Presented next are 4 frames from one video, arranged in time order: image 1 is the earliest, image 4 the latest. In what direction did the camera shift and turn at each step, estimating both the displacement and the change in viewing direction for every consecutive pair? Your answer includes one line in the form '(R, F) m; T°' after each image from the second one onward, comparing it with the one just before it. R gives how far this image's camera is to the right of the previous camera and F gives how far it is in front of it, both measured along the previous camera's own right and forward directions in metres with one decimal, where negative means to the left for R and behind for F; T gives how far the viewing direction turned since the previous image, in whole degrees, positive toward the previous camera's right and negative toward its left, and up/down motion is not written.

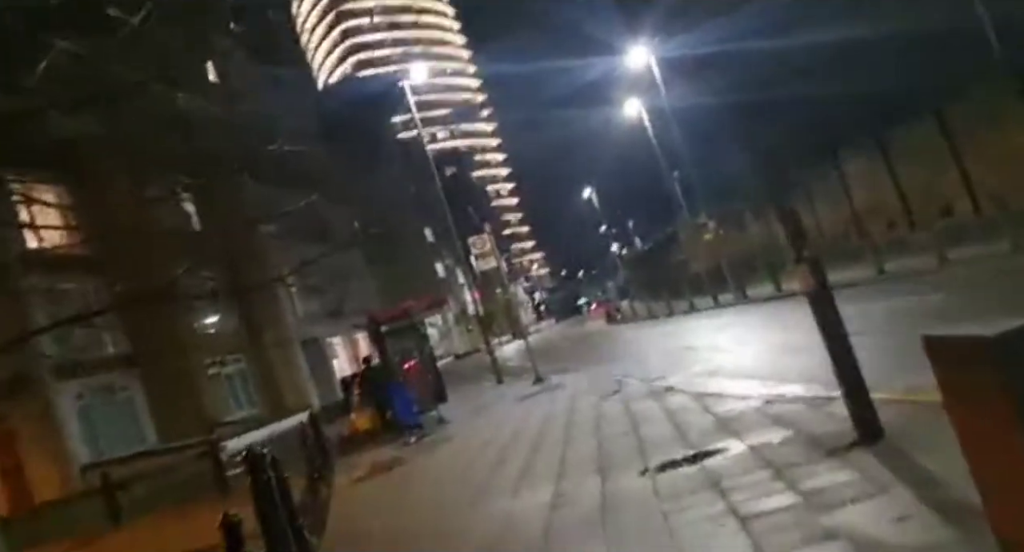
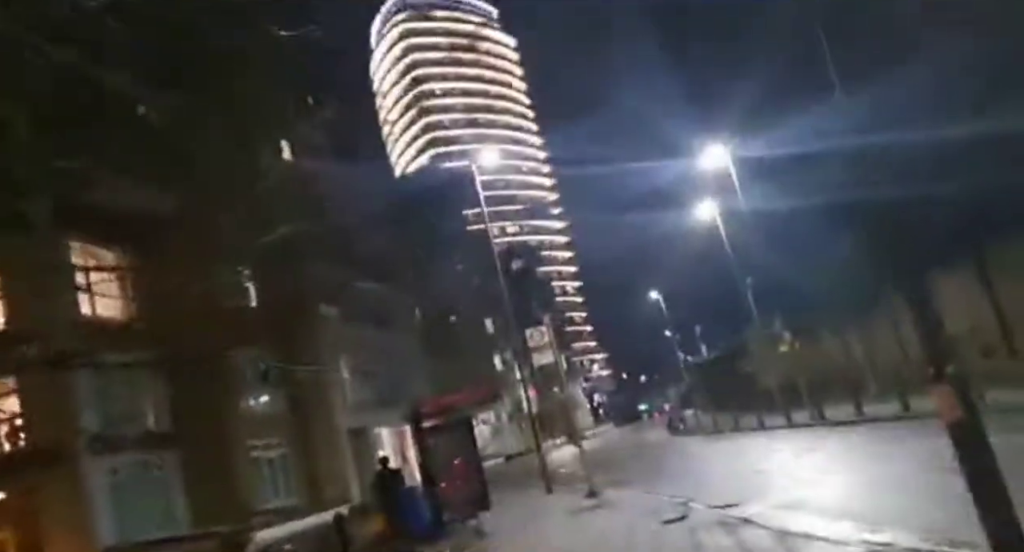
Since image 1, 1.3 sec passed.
(+0.1, +0.7) m; -5°
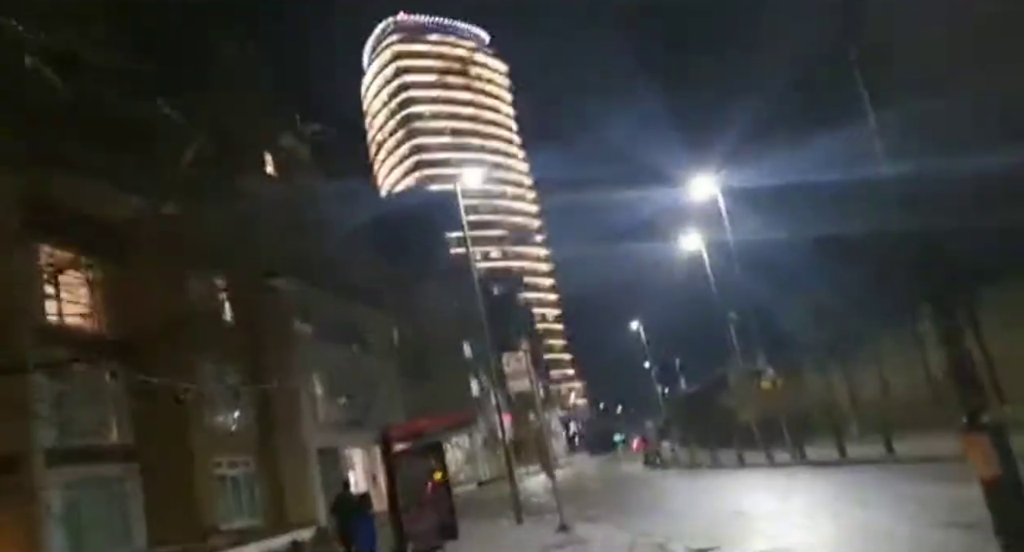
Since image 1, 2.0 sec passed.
(0.0, +0.2) m; +1°
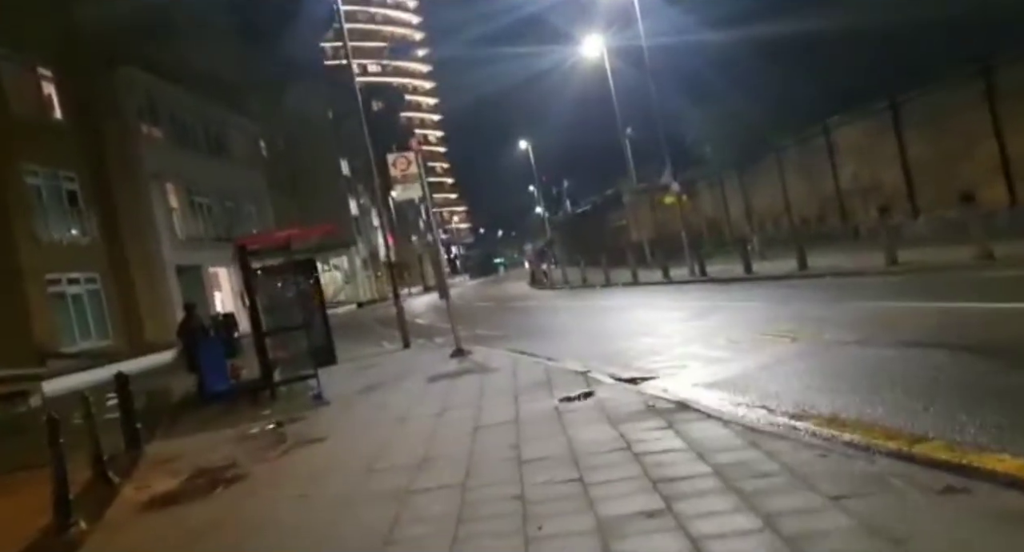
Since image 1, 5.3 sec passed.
(-0.1, +1.1) m; +8°
